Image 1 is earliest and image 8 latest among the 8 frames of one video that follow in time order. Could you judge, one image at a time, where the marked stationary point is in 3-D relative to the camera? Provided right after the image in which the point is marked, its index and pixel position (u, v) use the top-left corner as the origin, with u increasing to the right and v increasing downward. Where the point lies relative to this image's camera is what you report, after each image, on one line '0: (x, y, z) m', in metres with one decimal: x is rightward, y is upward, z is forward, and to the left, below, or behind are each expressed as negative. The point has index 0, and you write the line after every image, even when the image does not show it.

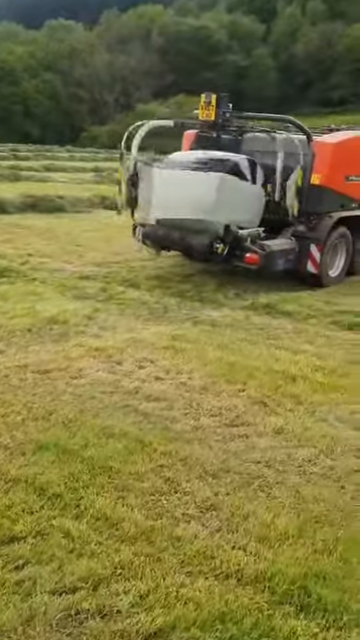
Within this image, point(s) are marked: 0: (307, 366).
0: (+0.9, -0.3, +5.0) m
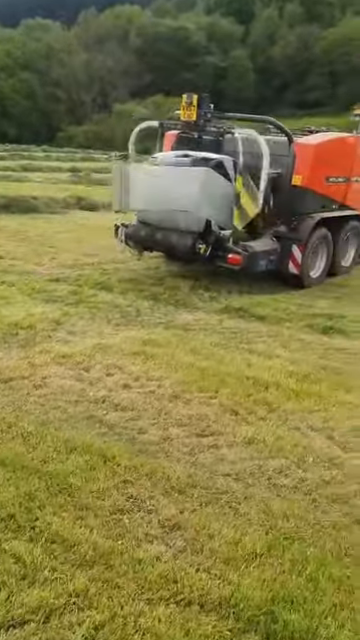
0: (+0.7, -0.3, +5.0) m
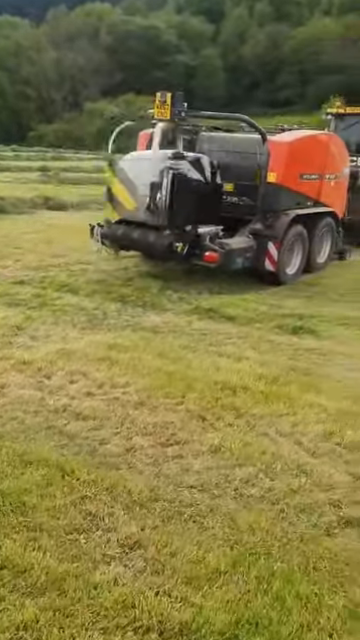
0: (+0.5, -0.3, +4.9) m
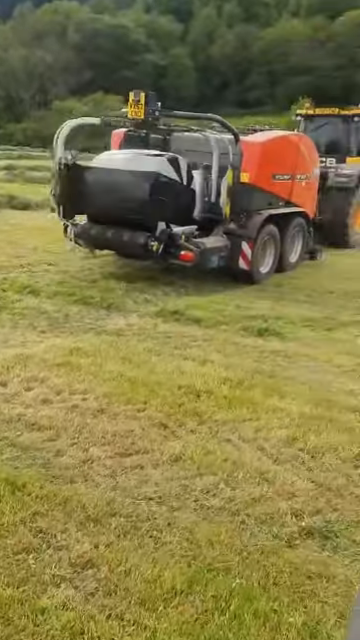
0: (+0.2, -0.4, +4.8) m
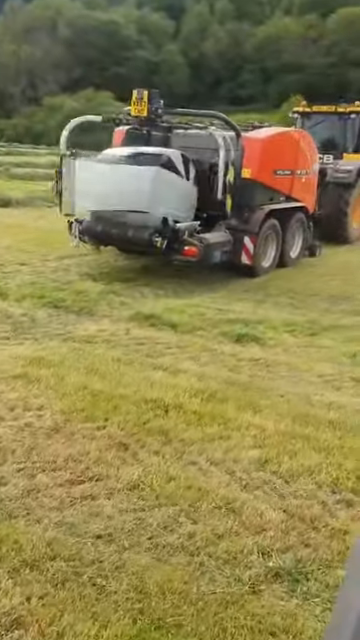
0: (0.0, -0.4, +4.5) m
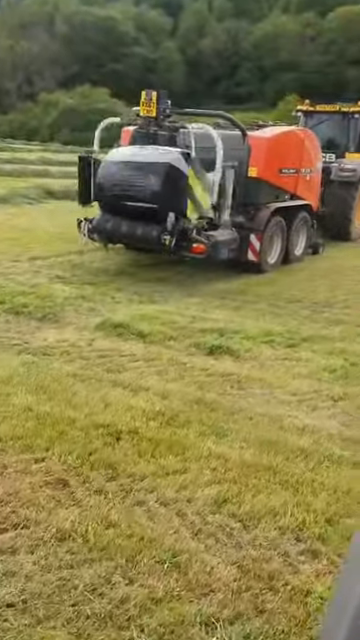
0: (-0.2, -0.5, +4.0) m
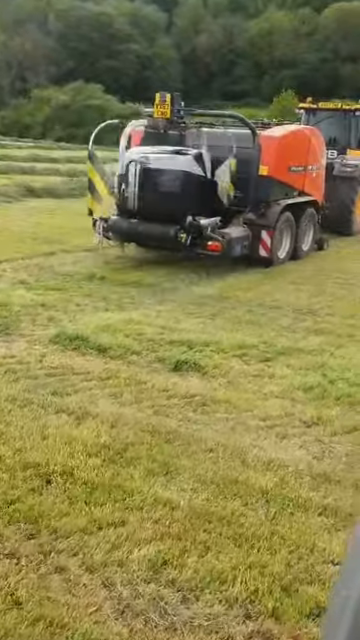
0: (-0.4, -0.6, +3.5) m
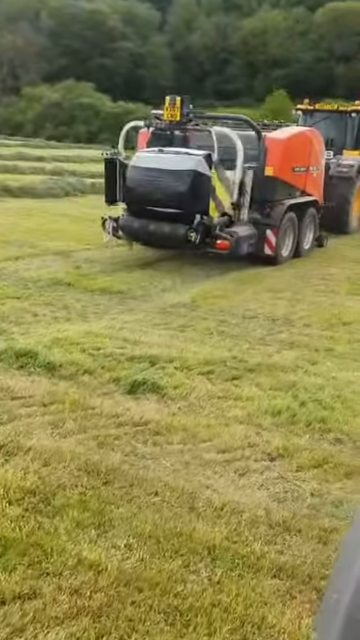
0: (-0.7, -0.7, +3.1) m
